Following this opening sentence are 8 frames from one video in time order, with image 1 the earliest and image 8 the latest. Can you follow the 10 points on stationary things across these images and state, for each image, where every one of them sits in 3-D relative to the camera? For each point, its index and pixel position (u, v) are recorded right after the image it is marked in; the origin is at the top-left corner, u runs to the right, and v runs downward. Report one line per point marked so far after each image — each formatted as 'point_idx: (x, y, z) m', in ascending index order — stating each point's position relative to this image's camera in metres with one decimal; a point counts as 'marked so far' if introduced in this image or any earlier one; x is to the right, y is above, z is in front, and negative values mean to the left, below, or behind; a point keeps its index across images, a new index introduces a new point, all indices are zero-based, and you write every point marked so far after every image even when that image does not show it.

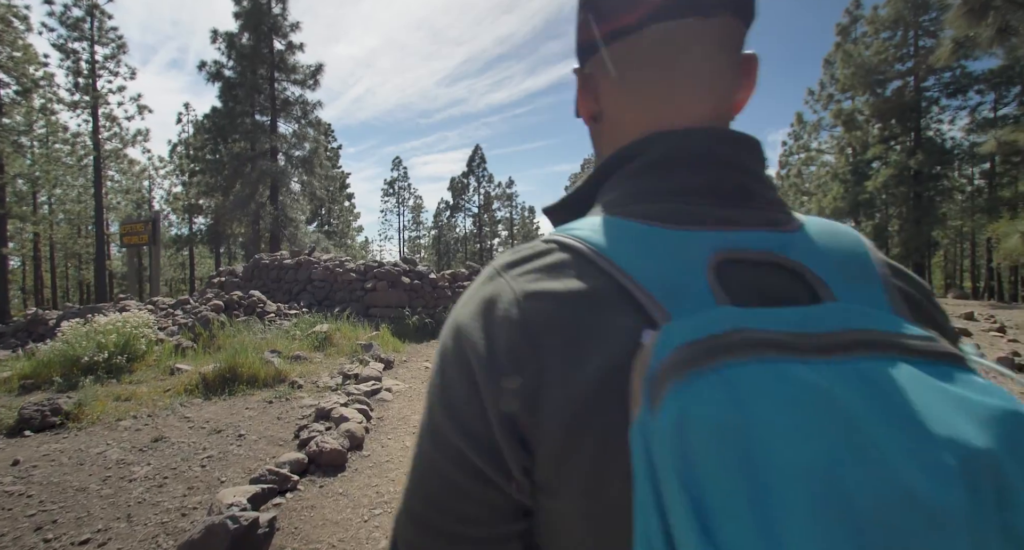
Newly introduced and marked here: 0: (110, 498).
0: (-2.4, -1.3, +2.8) m
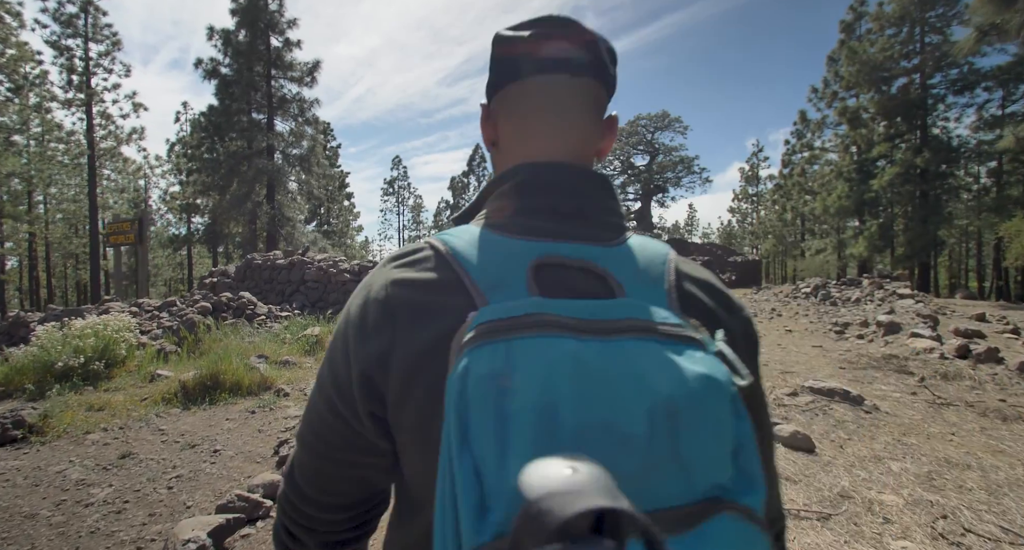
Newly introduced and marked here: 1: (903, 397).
0: (-2.4, -1.3, +2.6) m
1: (+4.5, -1.4, +5.5) m
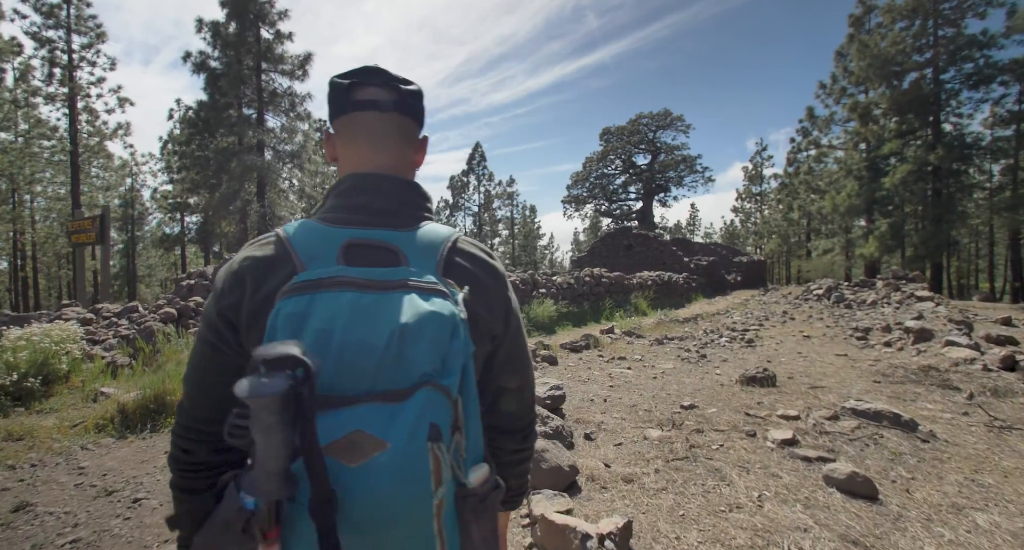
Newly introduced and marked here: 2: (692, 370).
0: (-2.4, -1.4, +1.9) m
1: (+4.4, -1.4, +4.8) m
2: (+2.5, -1.4, +6.8) m
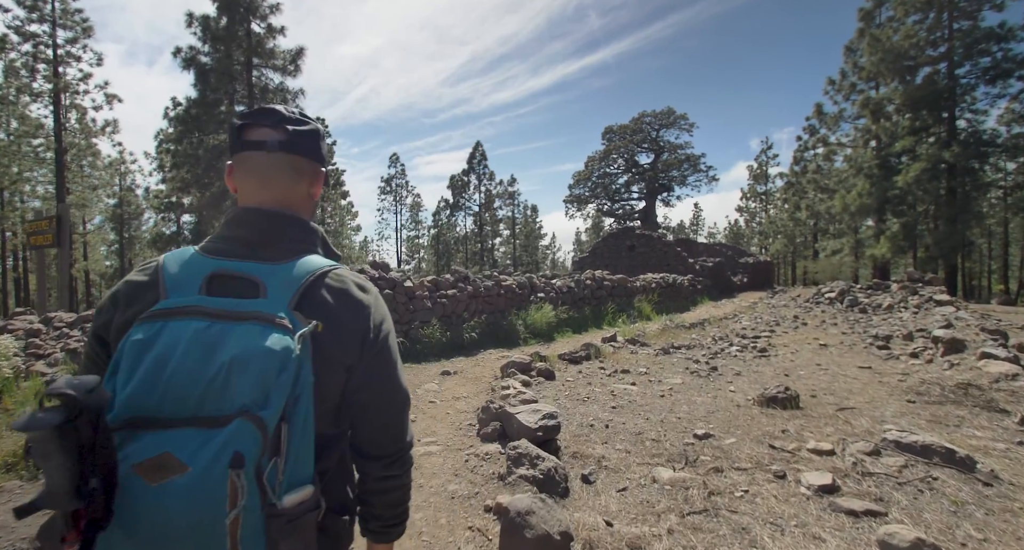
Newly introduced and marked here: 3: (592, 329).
0: (-2.6, -1.4, +1.3) m
1: (+4.3, -1.5, +4.2) m
2: (+2.4, -1.5, +6.2) m
3: (+1.7, -1.2, +10.9) m
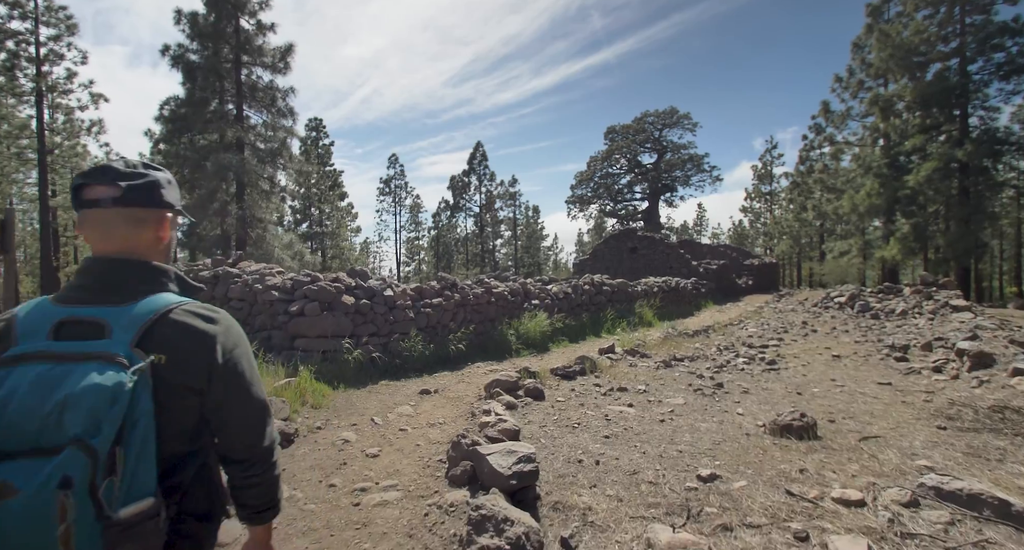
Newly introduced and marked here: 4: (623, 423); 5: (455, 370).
0: (-2.8, -1.6, +0.7) m
1: (+4.1, -1.6, +3.6) m
2: (+2.3, -1.6, +5.6) m
3: (+1.6, -1.4, +10.4) m
4: (+1.2, -1.5, +5.0) m
5: (-0.8, -1.4, +7.1) m
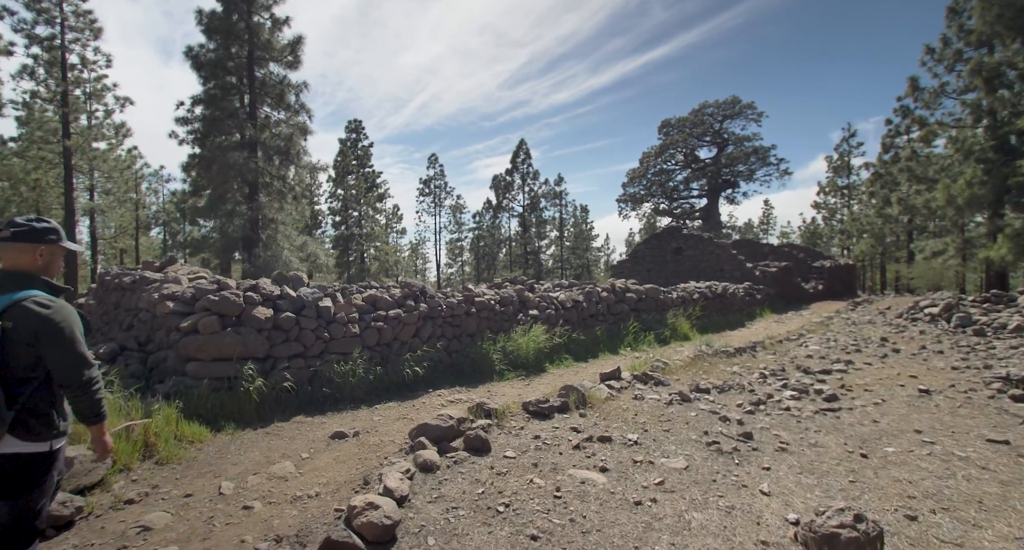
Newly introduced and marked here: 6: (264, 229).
0: (-4.0, -1.6, -0.4) m
1: (+3.2, -1.7, +1.6) m
2: (+1.6, -1.7, +3.8) m
3: (+1.5, -1.5, +8.6) m
4: (+0.5, -1.6, +3.4) m
5: (-1.3, -1.5, +5.7) m
6: (-8.1, +1.5, +15.9) m
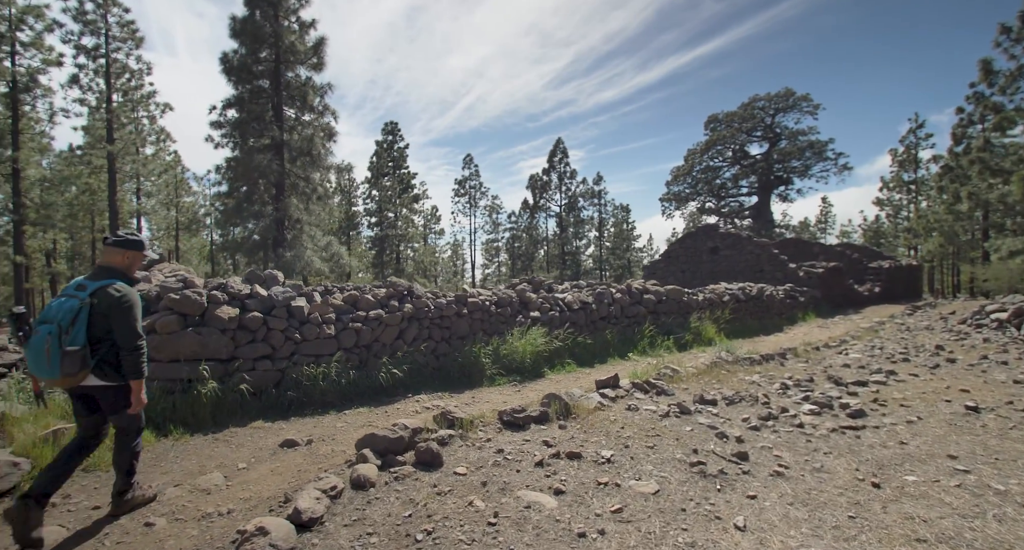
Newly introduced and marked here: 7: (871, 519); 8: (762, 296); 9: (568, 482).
0: (-4.8, -1.6, -0.4) m
1: (+2.6, -1.7, +0.9) m
2: (+1.2, -1.7, +3.3) m
3: (+1.5, -1.5, +8.1) m
4: (0.0, -1.6, +3.0) m
5: (-1.5, -1.5, +5.5) m
6: (-7.4, +1.5, +16.2) m
7: (+2.5, -1.6, +3.4) m
8: (+7.6, -0.6, +14.8) m
9: (+0.4, -1.6, +3.8) m
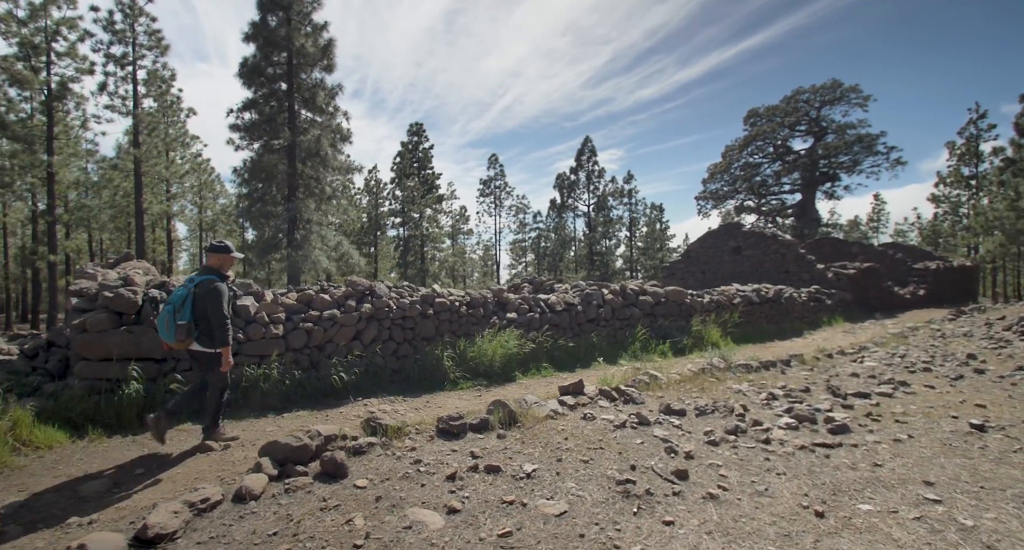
0: (-5.8, -1.6, -0.3) m
1: (+1.6, -1.7, +0.5) m
2: (+0.4, -1.7, +3.0) m
3: (+1.1, -1.5, +7.8) m
4: (-0.8, -1.6, +2.8) m
5: (-2.1, -1.5, +5.4) m
6: (-7.2, +1.6, +16.5) m
7: (+1.7, -1.7, +2.9) m
8: (+7.7, -0.7, +13.9) m
9: (-0.3, -1.6, +3.6) m
